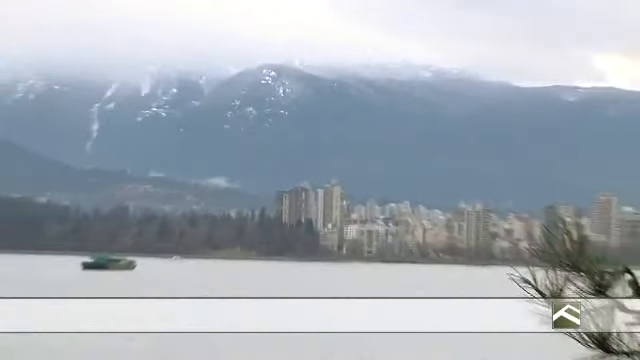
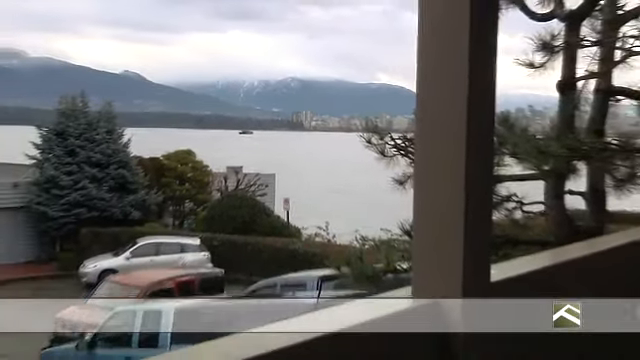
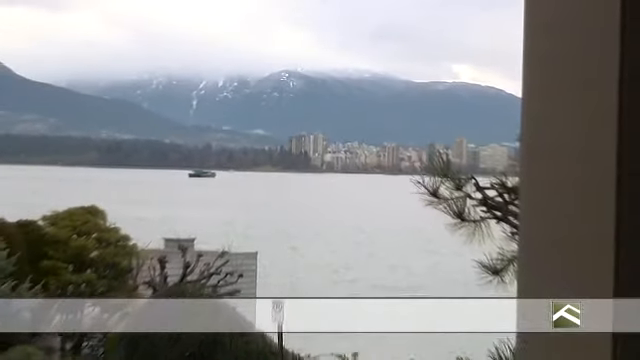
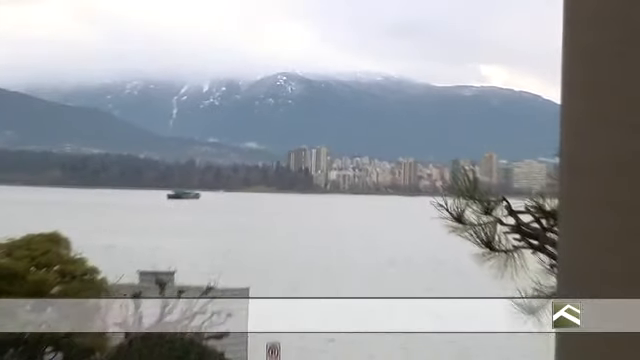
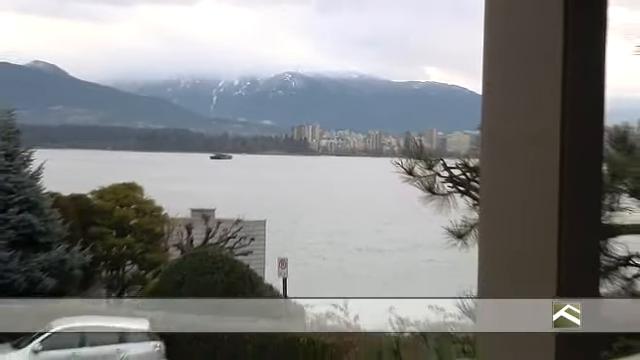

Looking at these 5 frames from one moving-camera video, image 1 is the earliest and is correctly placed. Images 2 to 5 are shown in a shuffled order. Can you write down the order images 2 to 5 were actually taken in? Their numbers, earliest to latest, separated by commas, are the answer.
4, 3, 5, 2
